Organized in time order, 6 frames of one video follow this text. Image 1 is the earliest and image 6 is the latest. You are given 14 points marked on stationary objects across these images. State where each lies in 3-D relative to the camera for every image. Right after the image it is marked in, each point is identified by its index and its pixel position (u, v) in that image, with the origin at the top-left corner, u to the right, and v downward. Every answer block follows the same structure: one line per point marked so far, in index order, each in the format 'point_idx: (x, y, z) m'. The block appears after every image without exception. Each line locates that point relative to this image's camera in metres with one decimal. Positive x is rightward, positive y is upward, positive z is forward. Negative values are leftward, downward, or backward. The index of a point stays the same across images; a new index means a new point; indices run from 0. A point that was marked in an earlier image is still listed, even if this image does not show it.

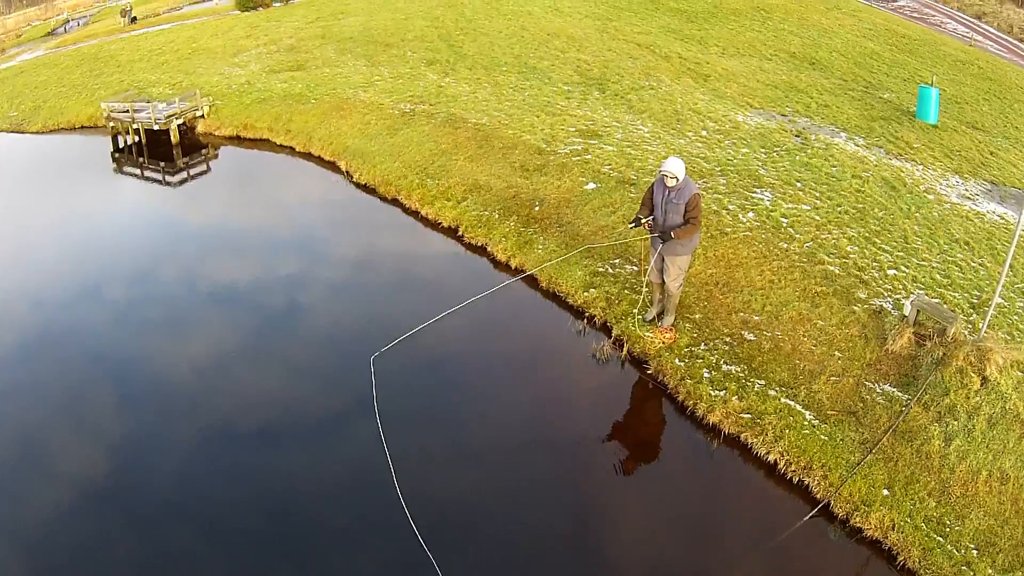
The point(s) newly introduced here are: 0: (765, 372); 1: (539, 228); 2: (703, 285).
0: (+3.9, -1.3, +10.0) m
1: (+0.6, +1.2, +13.5) m
2: (+3.5, 0.0, +11.6) m
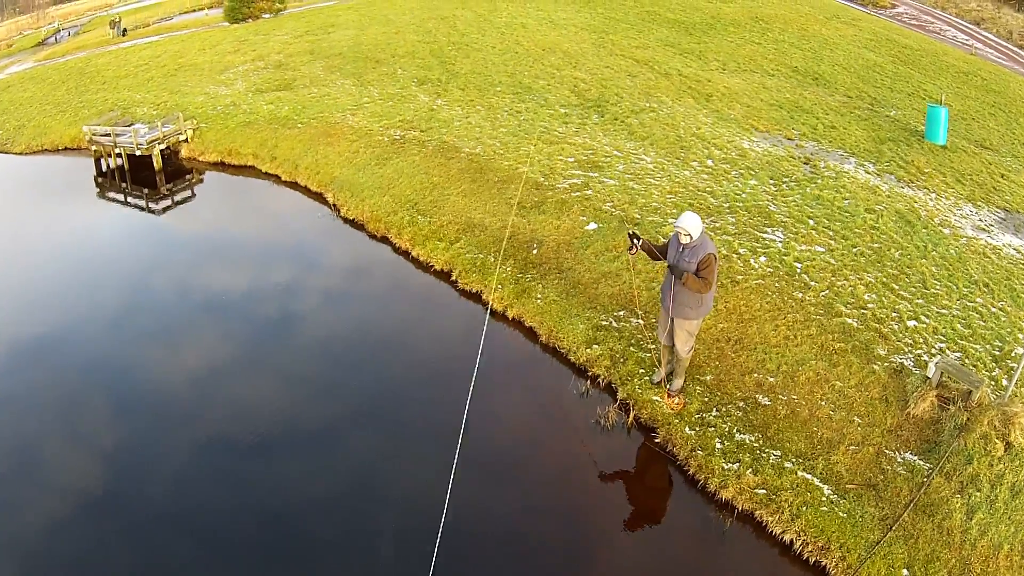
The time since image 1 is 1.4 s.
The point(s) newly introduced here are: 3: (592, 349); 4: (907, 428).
0: (+3.9, -2.2, +9.2) m
1: (+0.5, +0.4, +12.8) m
2: (+3.4, -0.8, +10.8) m
3: (+1.4, -1.0, +11.1) m
4: (+5.8, -2.0, +9.2) m
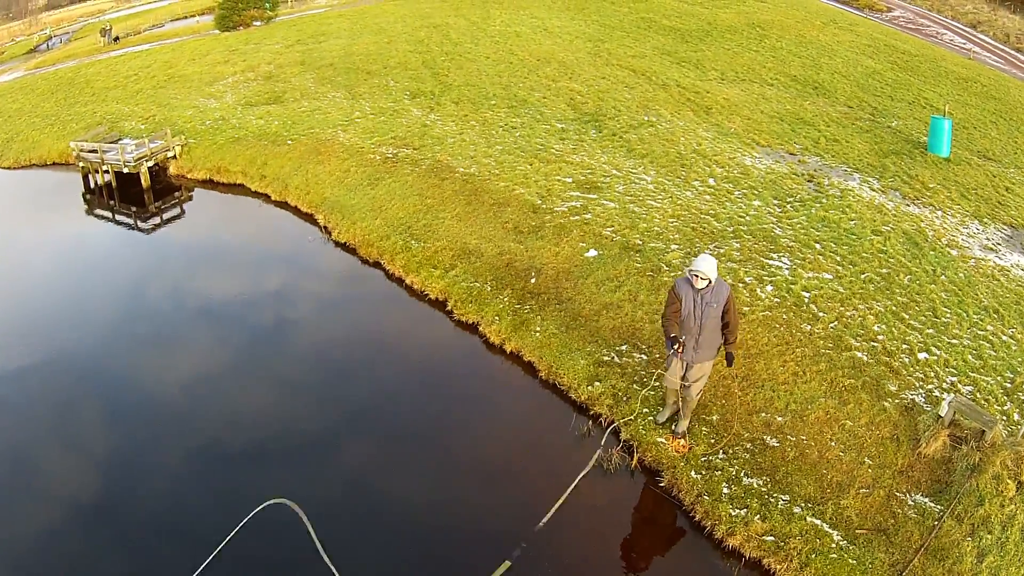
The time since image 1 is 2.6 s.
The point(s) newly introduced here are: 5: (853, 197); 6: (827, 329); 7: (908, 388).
0: (+3.9, -2.7, +8.8) m
1: (+0.5, -0.2, +12.4) m
2: (+3.4, -1.3, +10.4) m
3: (+1.4, -1.5, +10.7) m
4: (+5.8, -2.5, +8.8) m
5: (+8.3, +2.3, +15.4) m
6: (+5.6, -0.6, +11.2) m
7: (+6.3, -1.5, +10.0) m
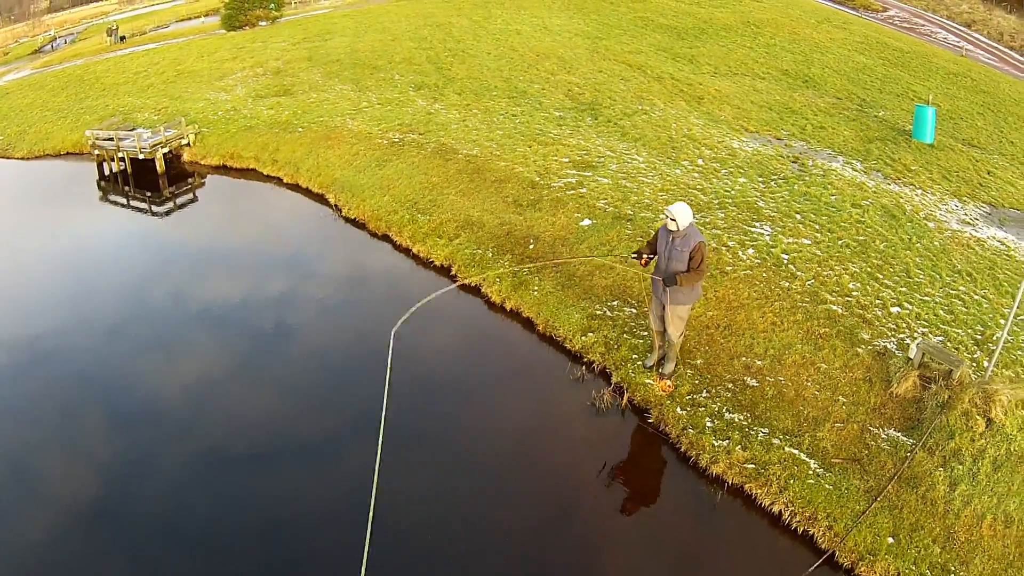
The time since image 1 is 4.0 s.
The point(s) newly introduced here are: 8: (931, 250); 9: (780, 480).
0: (+3.9, -2.0, +9.7) m
1: (+0.5, +0.5, +13.3) m
2: (+3.4, -0.7, +11.3) m
3: (+1.4, -0.9, +11.6) m
4: (+5.8, -1.8, +9.7) m
5: (+8.2, +2.9, +16.3) m
6: (+5.6, +0.1, +12.1) m
7: (+6.3, -0.8, +10.9) m
8: (+8.8, +0.8, +13.4) m
9: (+3.7, -2.7, +8.9) m
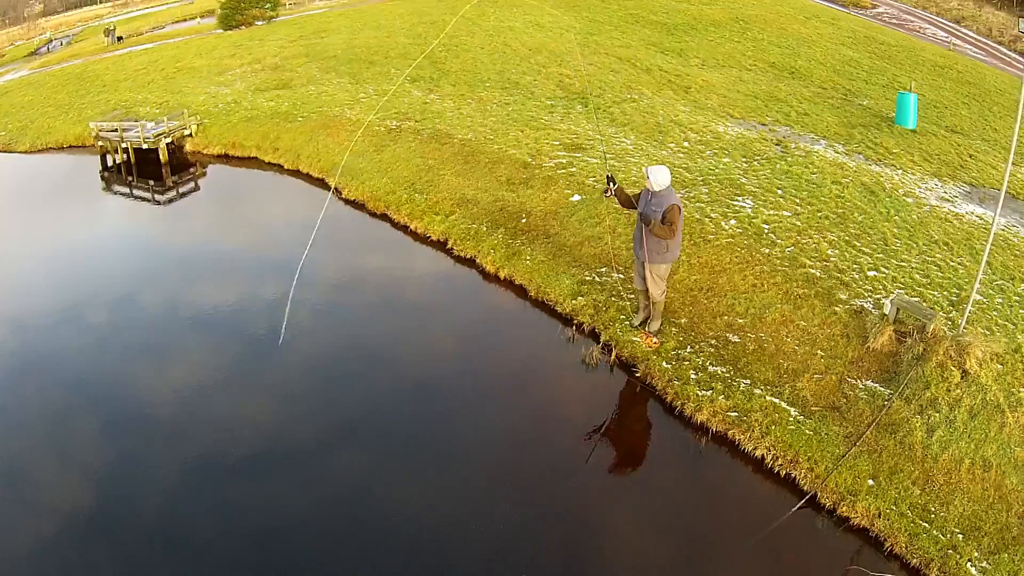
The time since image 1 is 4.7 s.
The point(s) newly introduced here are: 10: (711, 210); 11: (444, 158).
0: (+3.8, -1.4, +10.4) m
1: (+0.3, +1.0, +13.9) m
2: (+3.3, -0.1, +12.0) m
3: (+1.2, -0.3, +12.2) m
4: (+5.7, -1.2, +10.4) m
5: (+8.1, +3.5, +17.0) m
6: (+5.4, +0.7, +12.8) m
7: (+6.2, -0.2, +11.6) m
8: (+8.6, +1.4, +14.0) m
9: (+3.7, -2.1, +9.5) m
10: (+4.4, +1.7, +14.2) m
11: (-1.8, +3.5, +17.4) m
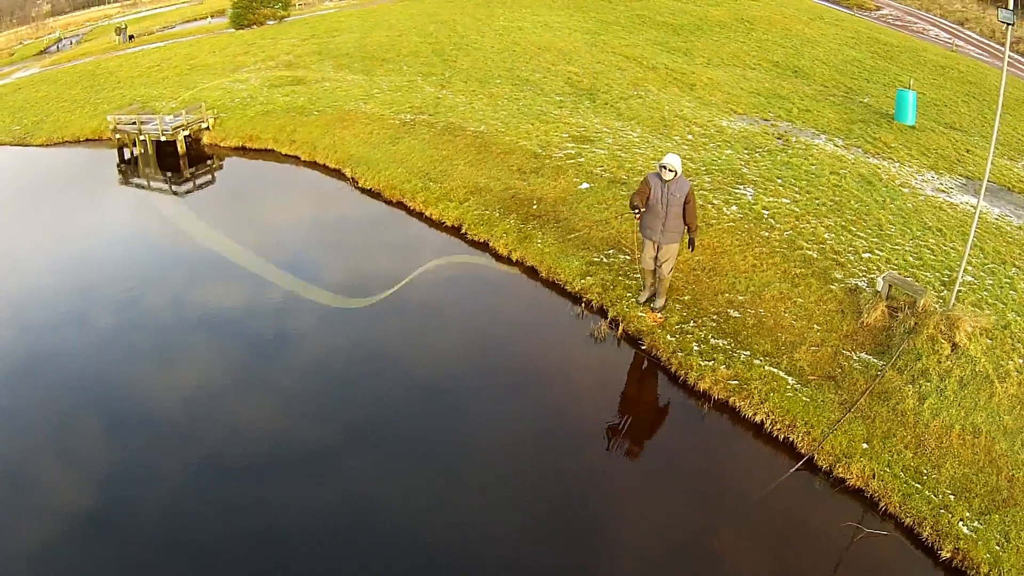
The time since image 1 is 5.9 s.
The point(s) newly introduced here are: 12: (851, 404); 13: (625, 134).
0: (+4.0, -1.1, +10.9) m
1: (+0.6, +1.4, +14.5) m
2: (+3.5, +0.2, +12.5) m
3: (+1.5, +0.1, +12.8) m
4: (+5.9, -0.9, +10.9) m
5: (+8.3, +3.7, +17.6) m
6: (+5.7, +1.0, +13.3) m
7: (+6.4, +0.1, +12.1) m
8: (+8.9, +1.7, +14.6) m
9: (+3.9, -1.7, +10.1) m
10: (+4.7, +2.0, +14.8) m
11: (-1.6, +3.9, +18.0) m
12: (+5.1, -1.8, +9.8) m
13: (+3.2, +4.3, +18.3) m
